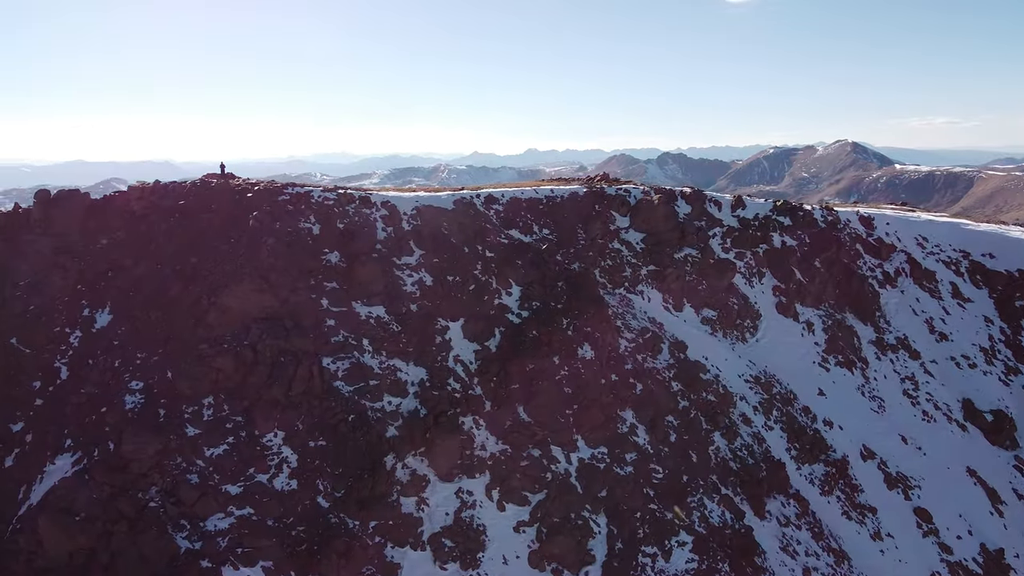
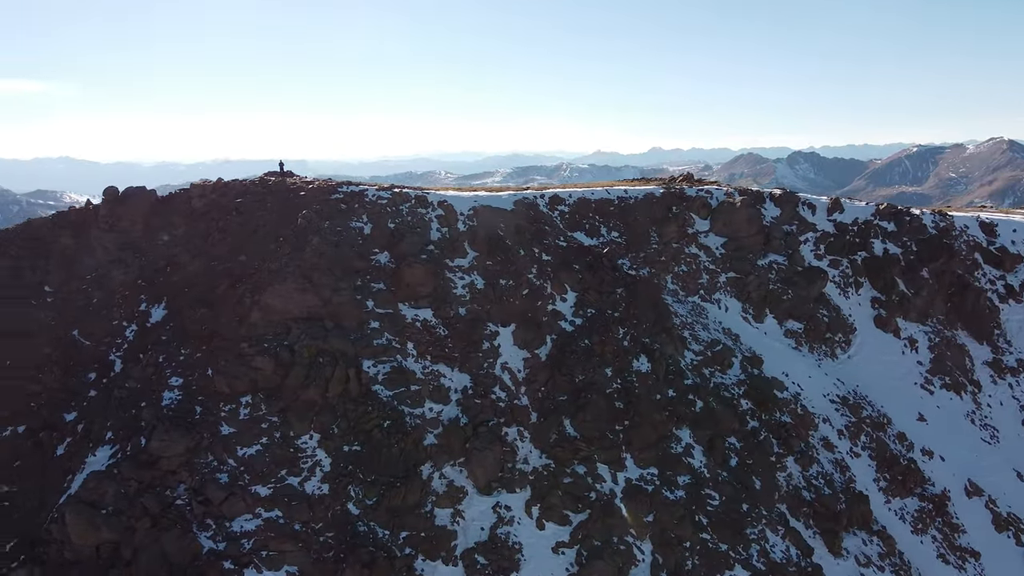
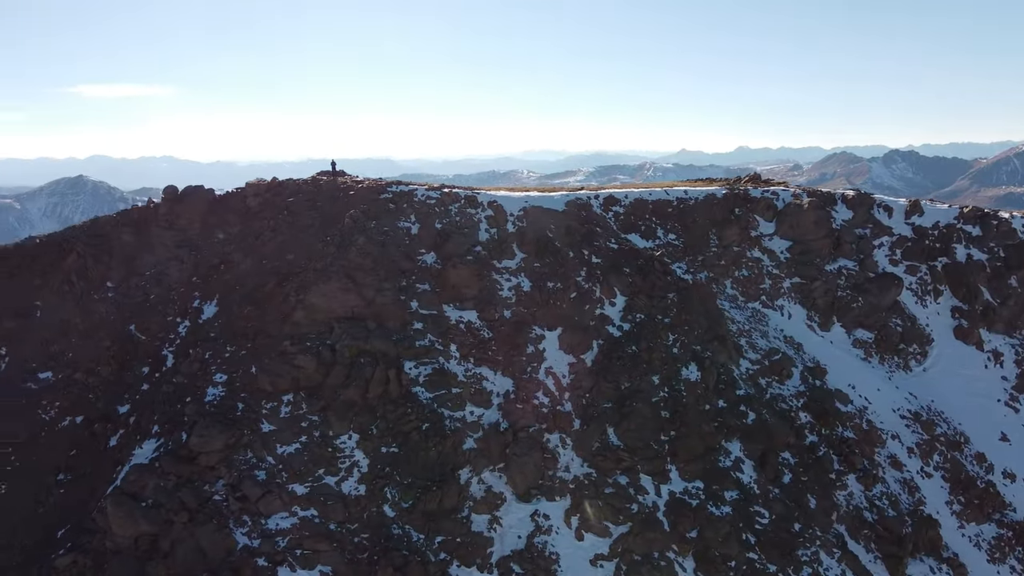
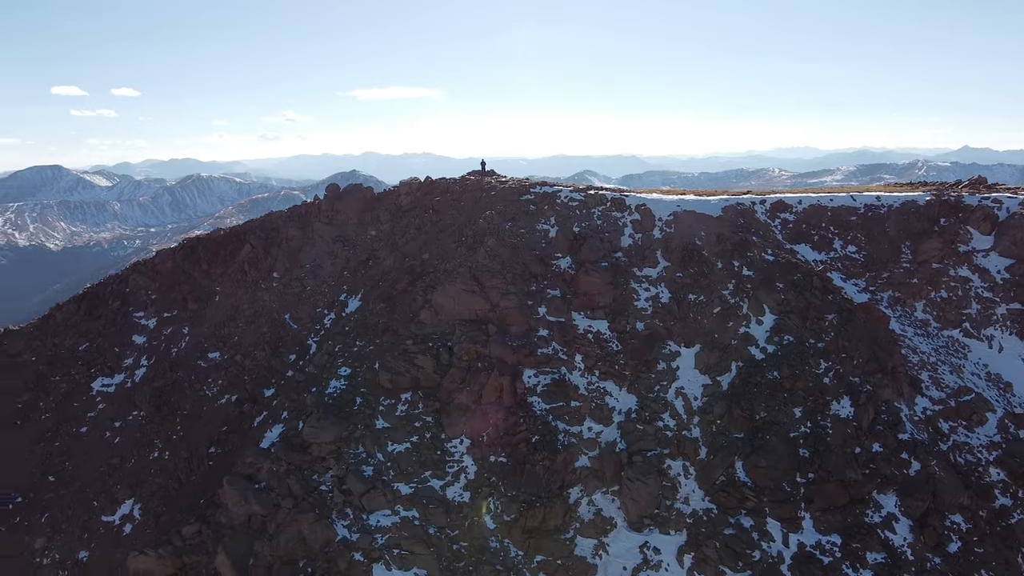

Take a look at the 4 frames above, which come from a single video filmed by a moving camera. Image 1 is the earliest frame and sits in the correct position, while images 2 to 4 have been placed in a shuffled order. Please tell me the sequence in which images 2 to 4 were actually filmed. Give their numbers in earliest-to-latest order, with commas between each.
2, 3, 4
